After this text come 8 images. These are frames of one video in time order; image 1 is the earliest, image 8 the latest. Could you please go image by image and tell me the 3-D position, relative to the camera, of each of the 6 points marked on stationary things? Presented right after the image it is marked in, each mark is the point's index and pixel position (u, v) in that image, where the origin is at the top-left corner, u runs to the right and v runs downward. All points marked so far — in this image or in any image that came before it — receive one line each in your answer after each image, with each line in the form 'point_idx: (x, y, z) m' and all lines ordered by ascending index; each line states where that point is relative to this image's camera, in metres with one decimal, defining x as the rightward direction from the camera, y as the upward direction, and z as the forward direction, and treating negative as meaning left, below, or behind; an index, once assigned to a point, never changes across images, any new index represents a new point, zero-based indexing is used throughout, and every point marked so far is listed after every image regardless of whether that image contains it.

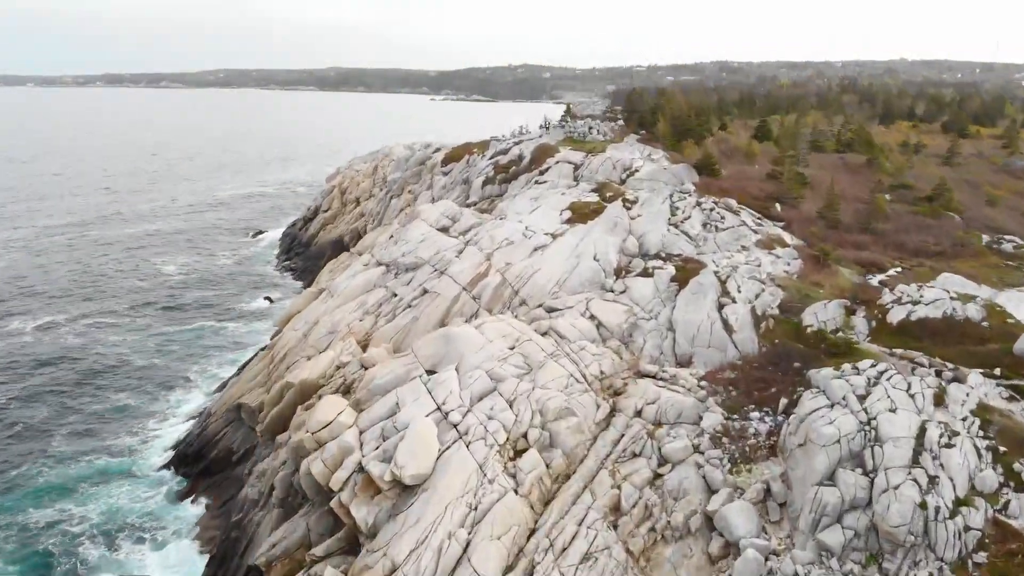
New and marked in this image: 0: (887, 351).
0: (+9.8, -1.8, +19.6) m
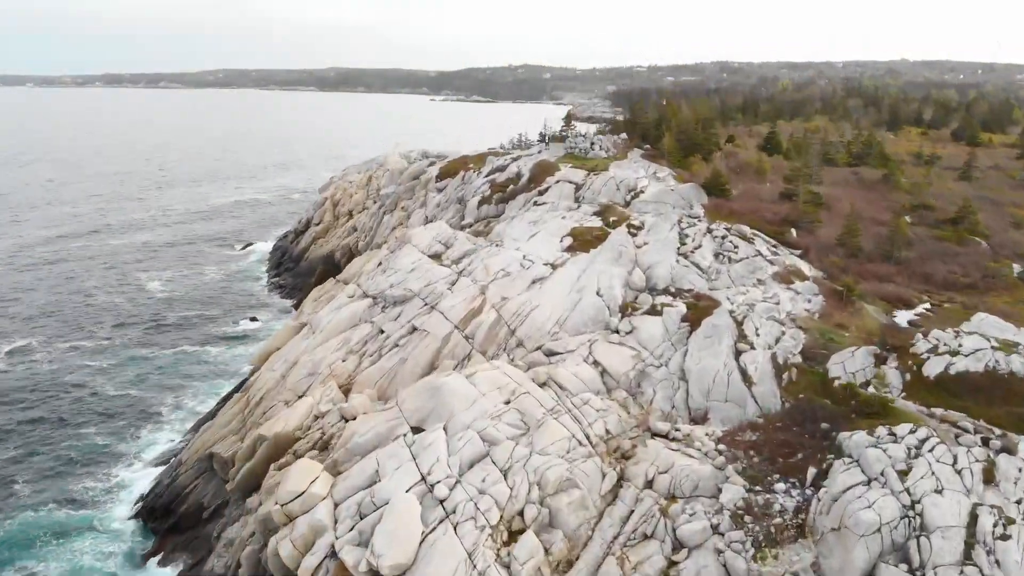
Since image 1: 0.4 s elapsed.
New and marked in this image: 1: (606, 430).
0: (+9.6, -3.0, +17.6) m
1: (+2.3, -3.4, +18.1) m
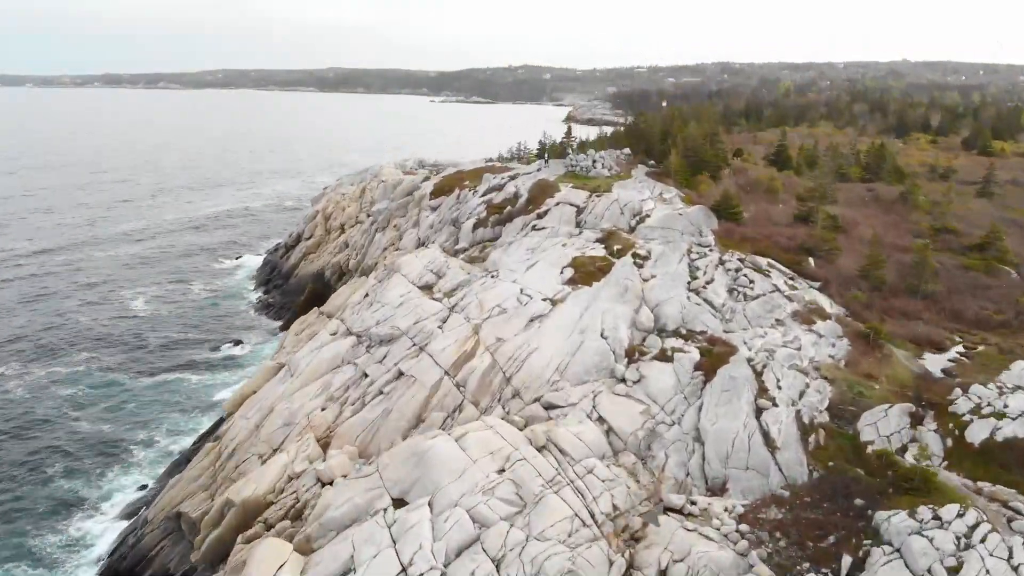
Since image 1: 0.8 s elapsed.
0: (+9.5, -4.2, +15.6) m
1: (+2.2, -4.6, +16.1) m
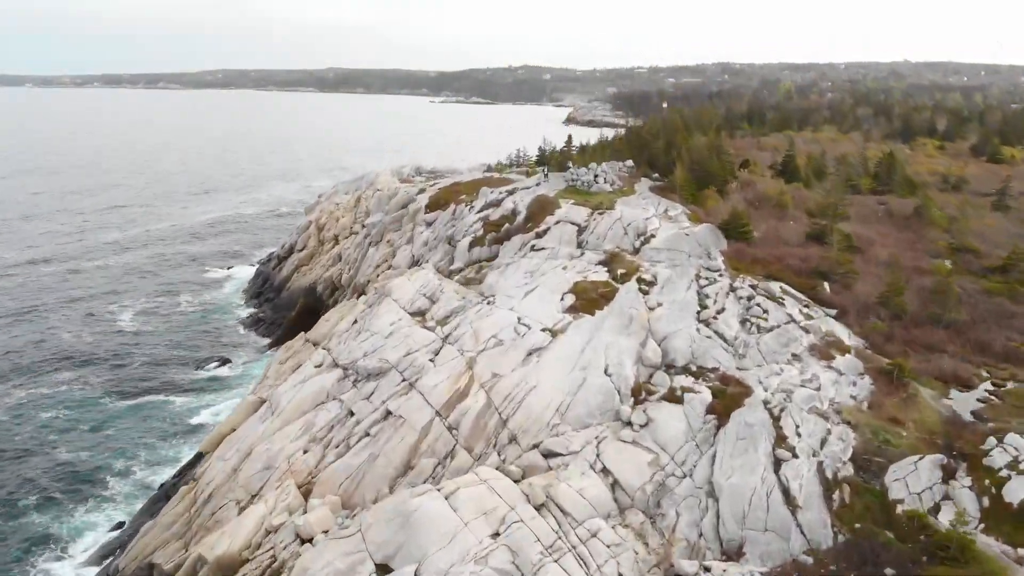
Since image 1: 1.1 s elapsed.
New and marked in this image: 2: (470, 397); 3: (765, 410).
0: (+9.4, -5.1, +14.1) m
1: (+2.1, -5.5, +14.6) m
2: (-1.1, -2.9, +19.9) m
3: (+6.1, -2.9, +18.2) m
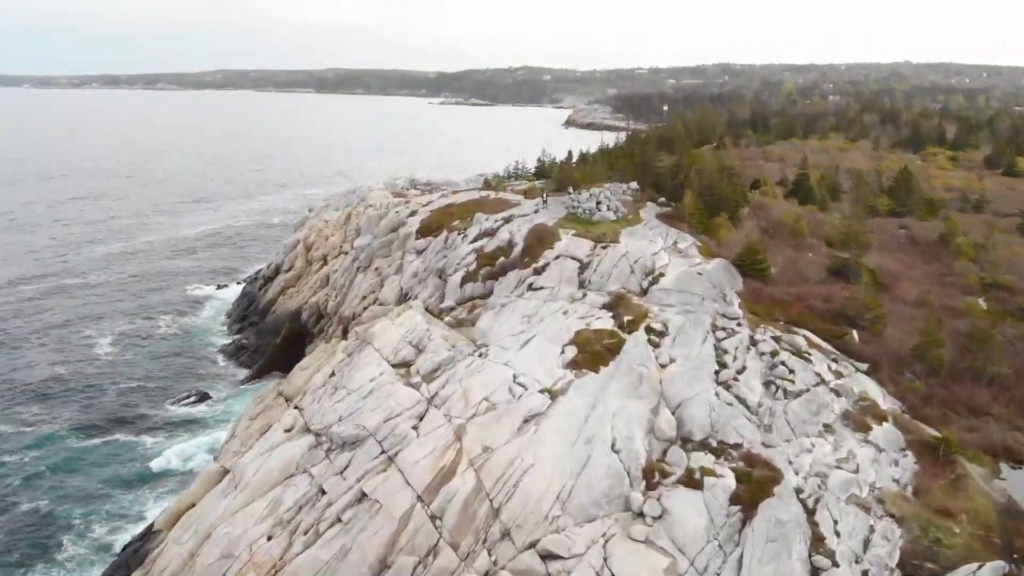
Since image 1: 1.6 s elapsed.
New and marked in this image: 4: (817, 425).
0: (+9.3, -6.6, +11.6) m
1: (+1.9, -7.0, +12.1) m
2: (-1.3, -4.4, +17.4) m
3: (+6.0, -4.4, +15.7) m
4: (+7.5, -3.3, +18.4) m
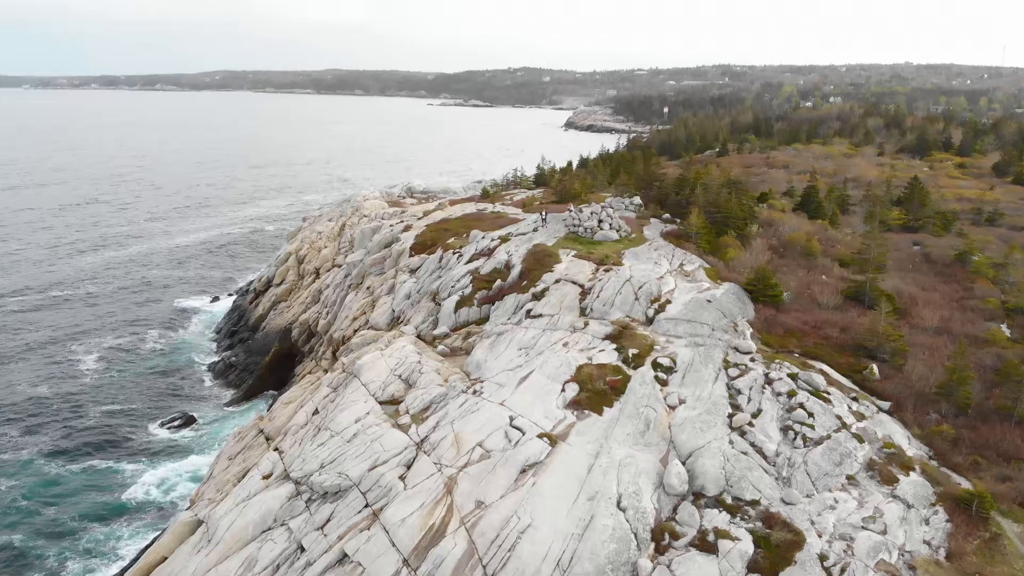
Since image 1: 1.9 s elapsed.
0: (+9.2, -7.5, +10.1) m
1: (+1.8, -7.9, +10.5) m
2: (-1.4, -5.3, +15.9) m
3: (+5.9, -5.3, +14.2) m
4: (+7.4, -4.2, +16.9) m
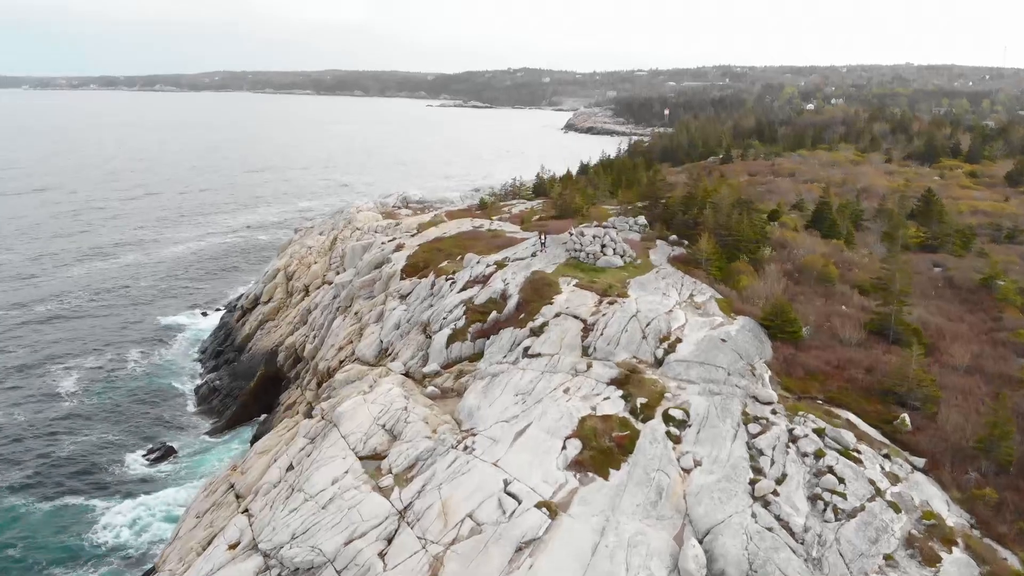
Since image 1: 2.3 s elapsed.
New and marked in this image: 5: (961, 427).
0: (+9.0, -8.6, +8.0) m
1: (+1.7, -9.0, +8.5) m
2: (-1.5, -6.4, +13.9) m
3: (+5.7, -6.4, +12.1) m
4: (+7.2, -5.3, +14.9) m
5: (+11.9, -3.7, +19.9) m
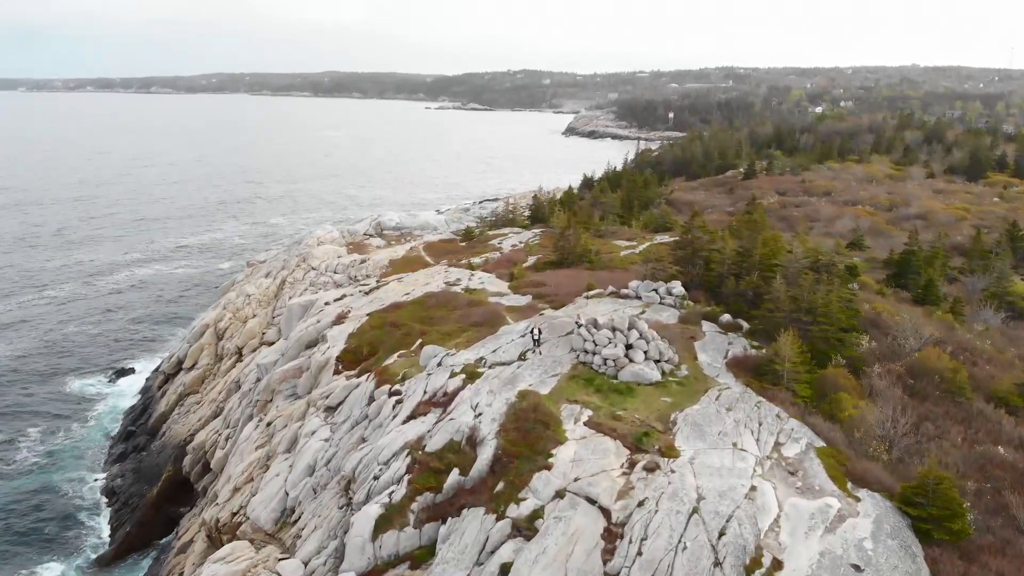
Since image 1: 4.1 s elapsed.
0: (+8.5, -11.6, -1.7) m
1: (+1.1, -12.0, -1.2) m
2: (-2.1, -9.4, +4.2) m
3: (+5.2, -9.4, +2.4) m
4: (+6.7, -8.3, +5.2) m
5: (+11.3, -6.7, +10.1) m
